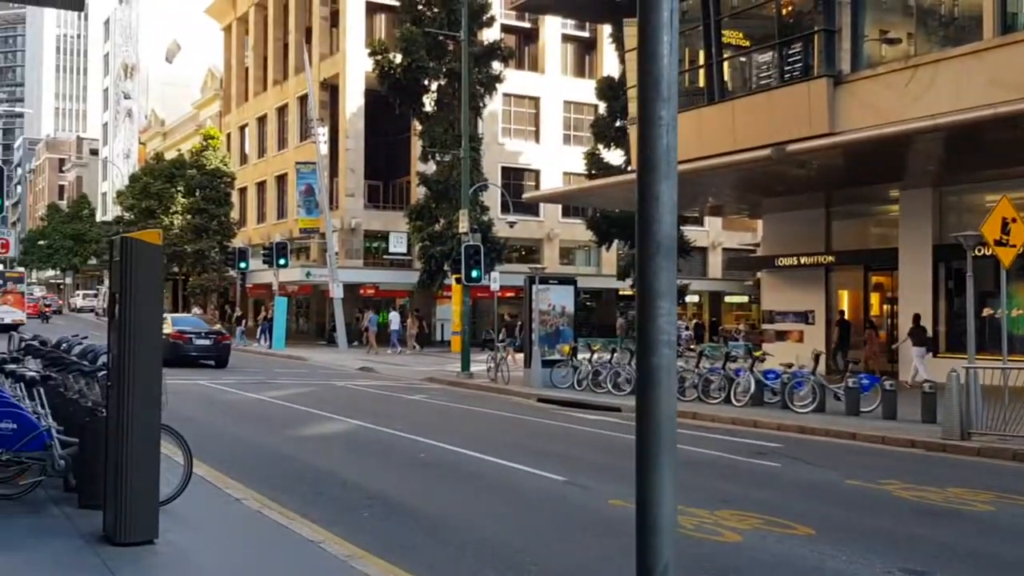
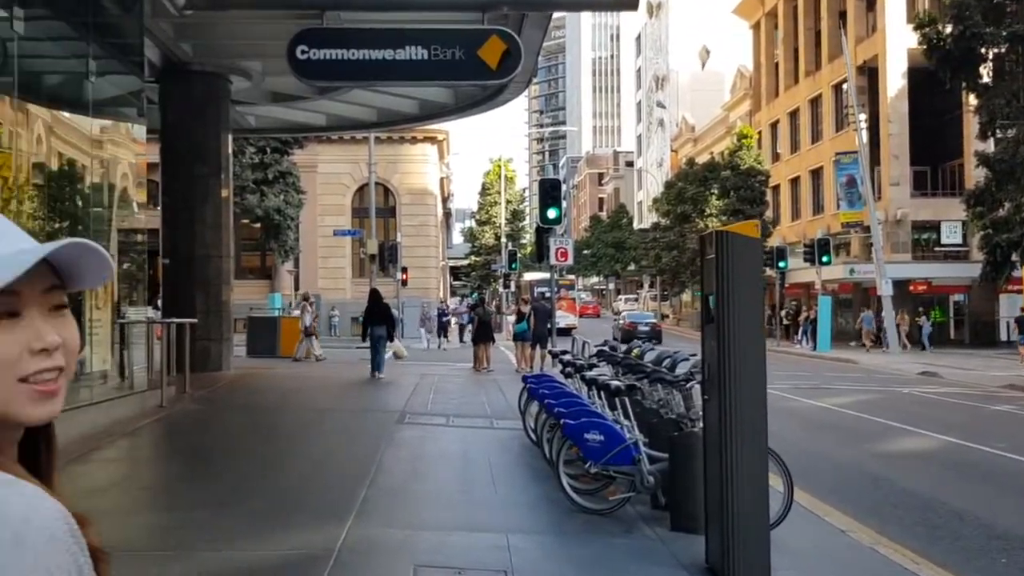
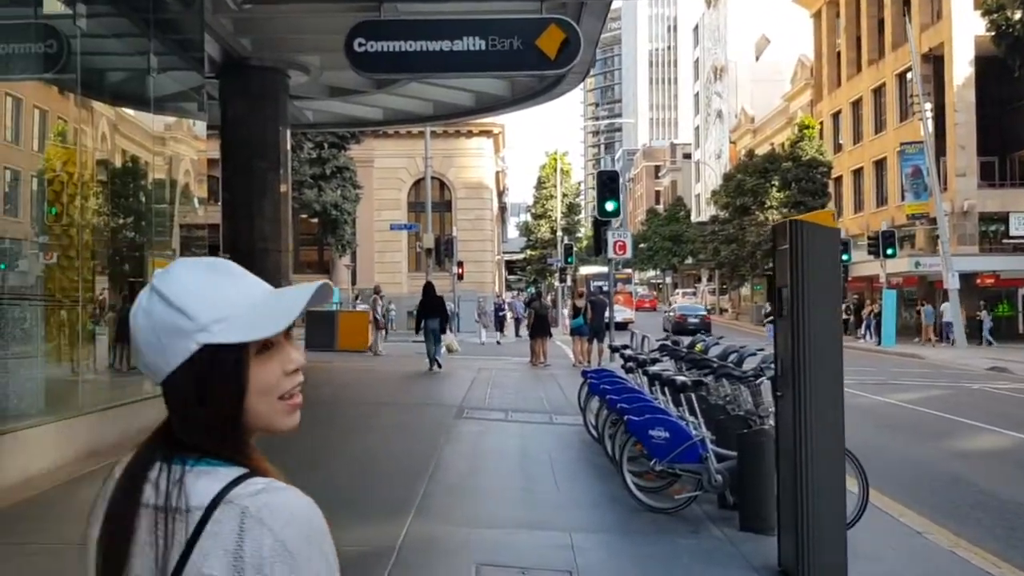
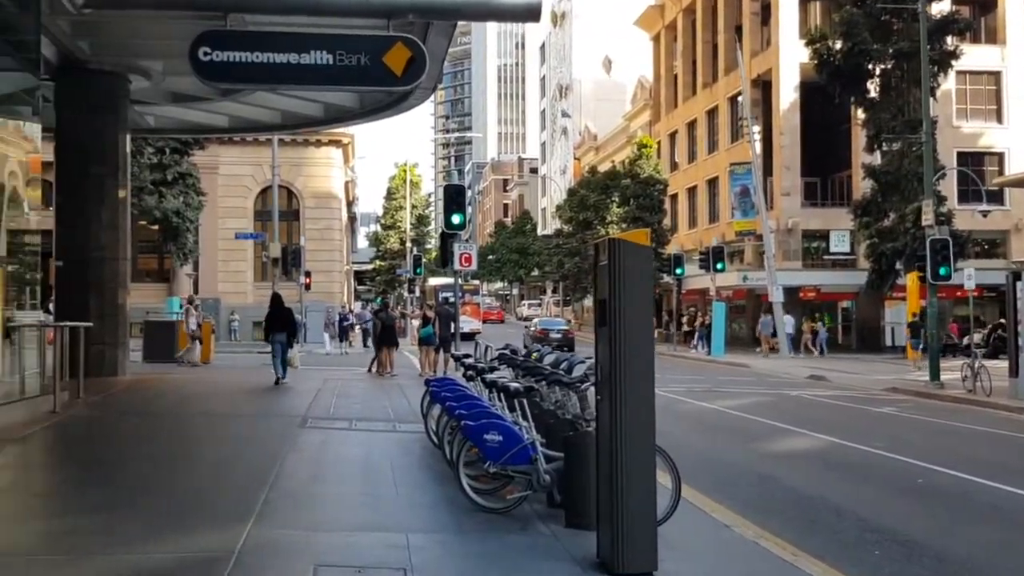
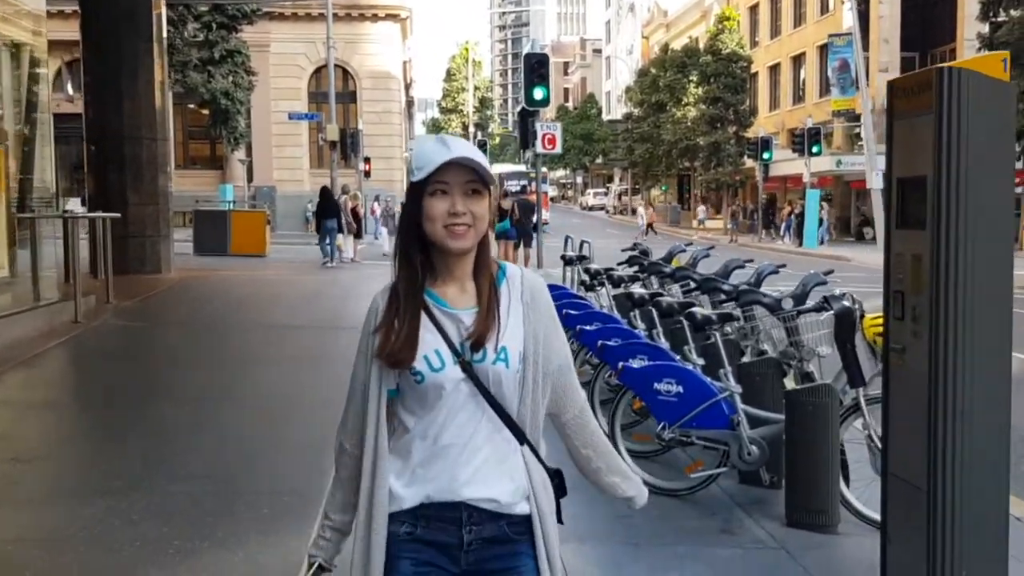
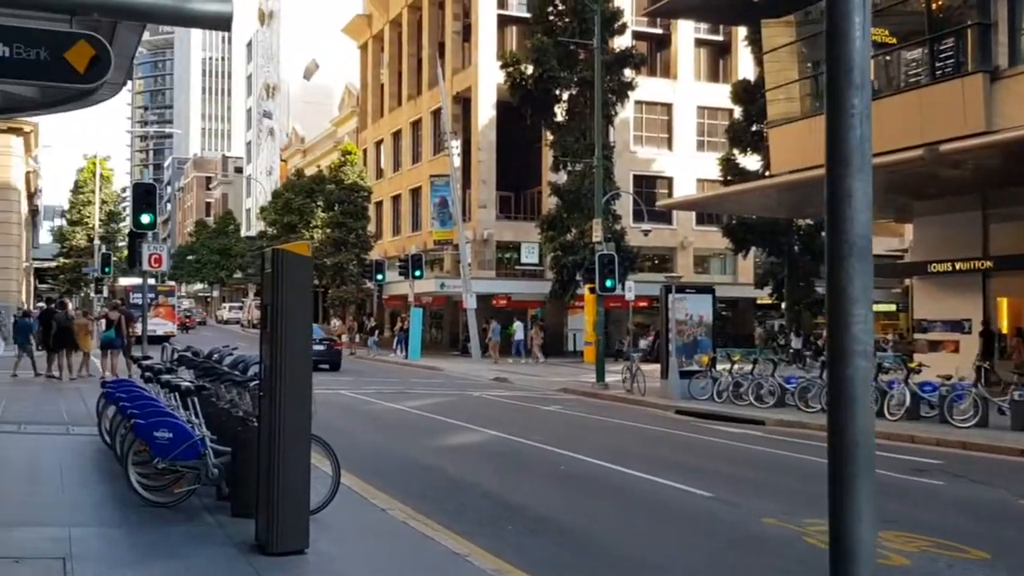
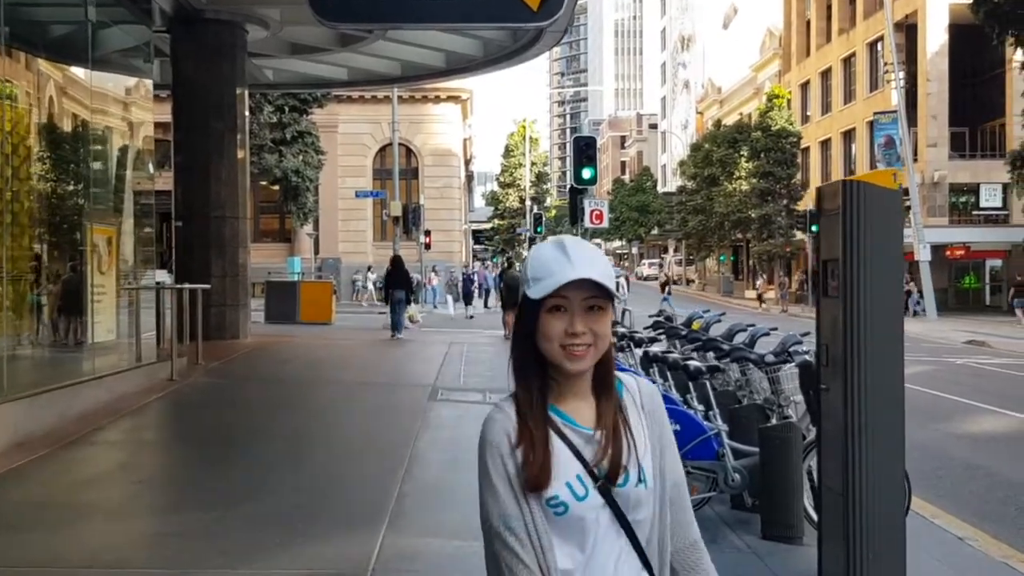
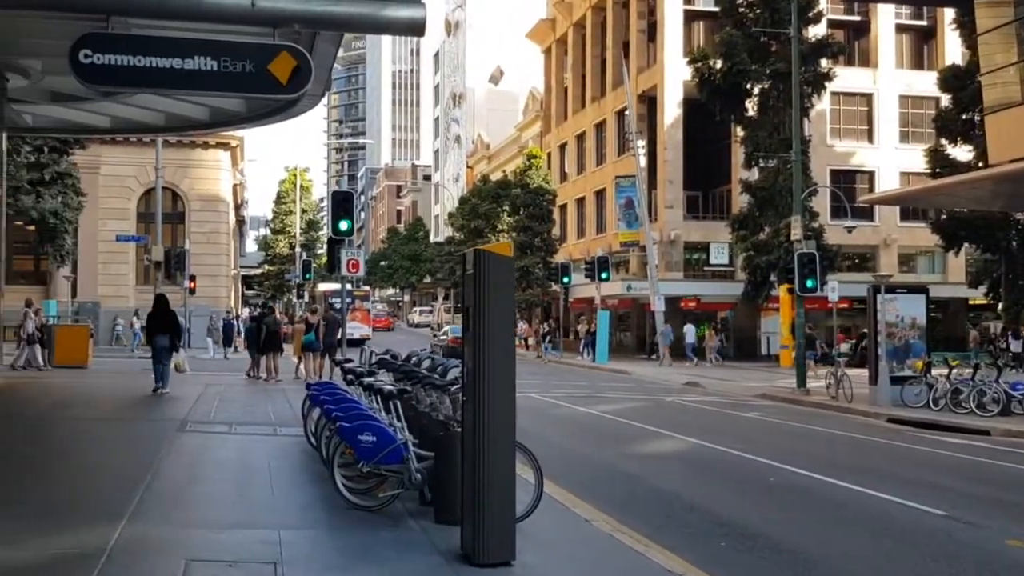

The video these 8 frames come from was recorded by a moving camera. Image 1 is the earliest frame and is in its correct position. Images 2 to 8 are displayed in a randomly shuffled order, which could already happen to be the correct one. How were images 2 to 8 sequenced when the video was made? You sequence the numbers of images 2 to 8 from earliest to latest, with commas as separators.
6, 8, 4, 2, 3, 7, 5
